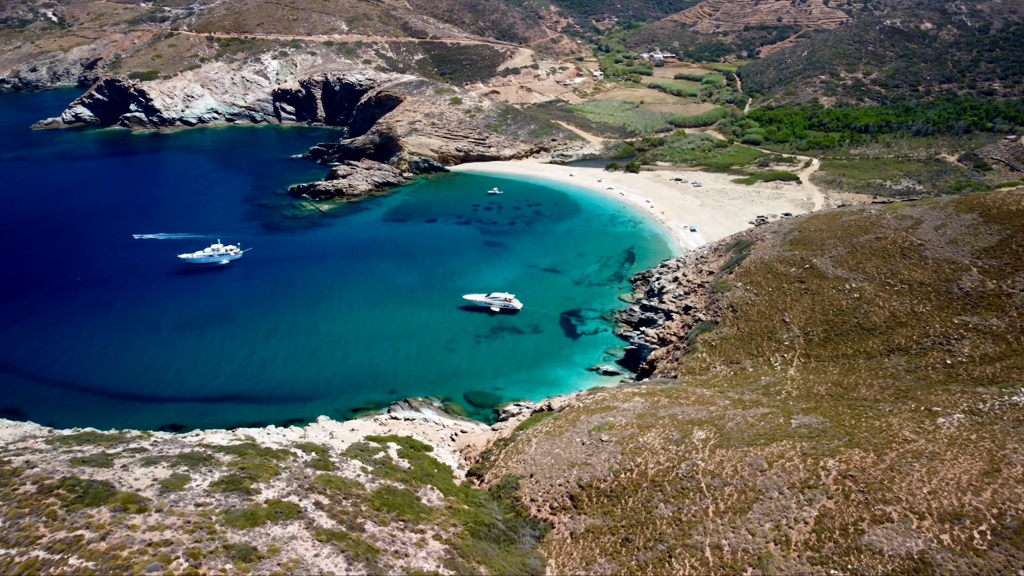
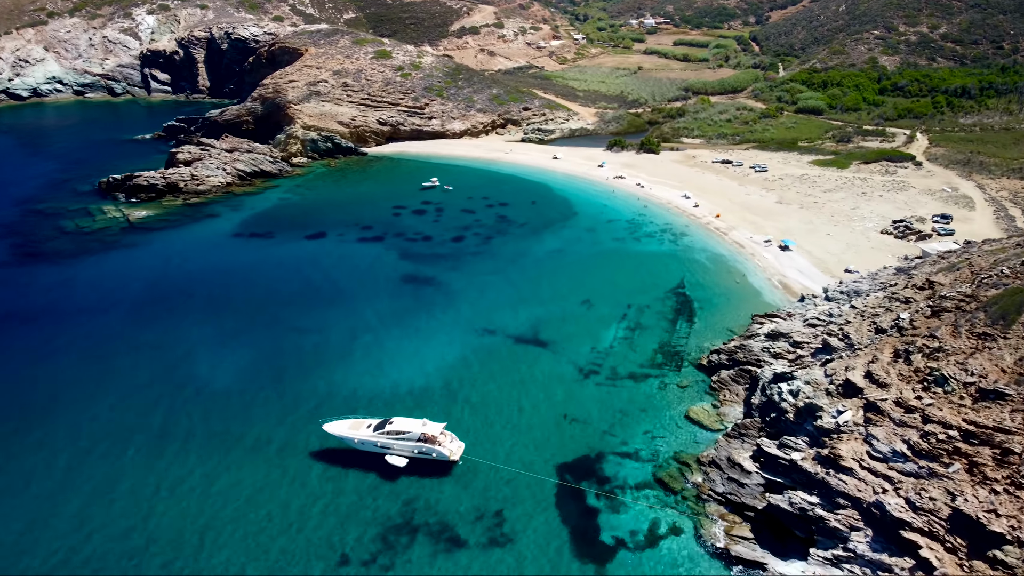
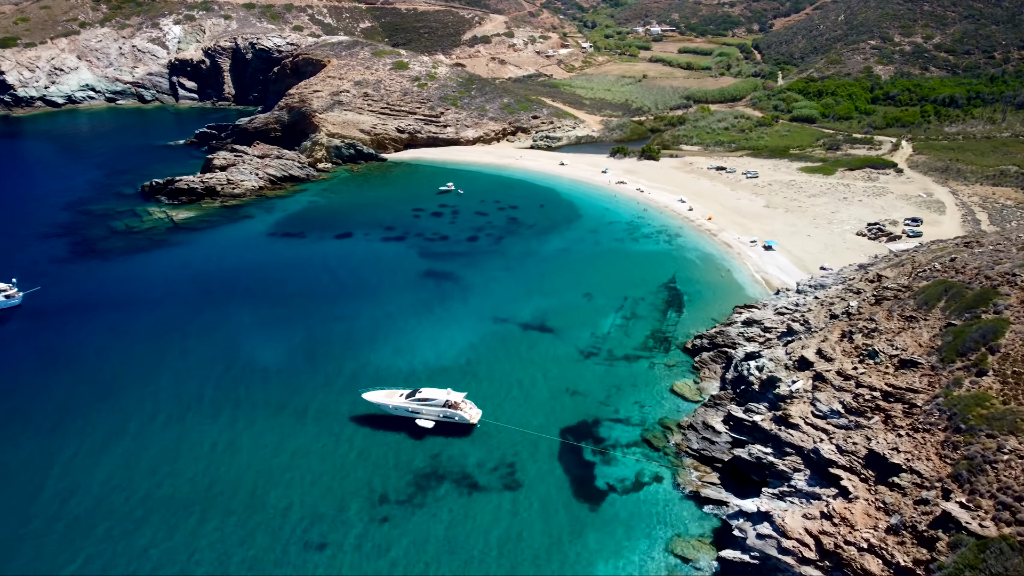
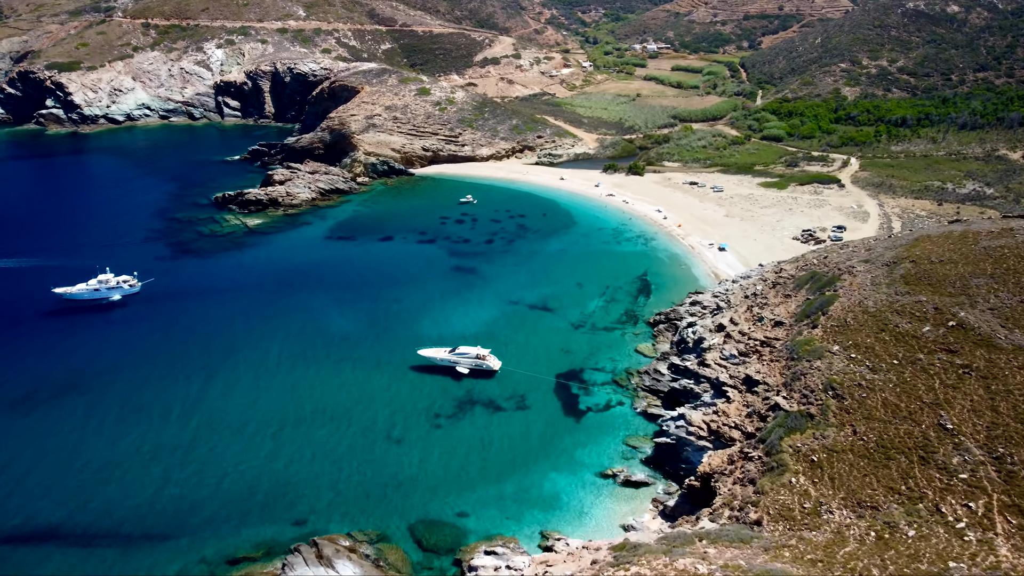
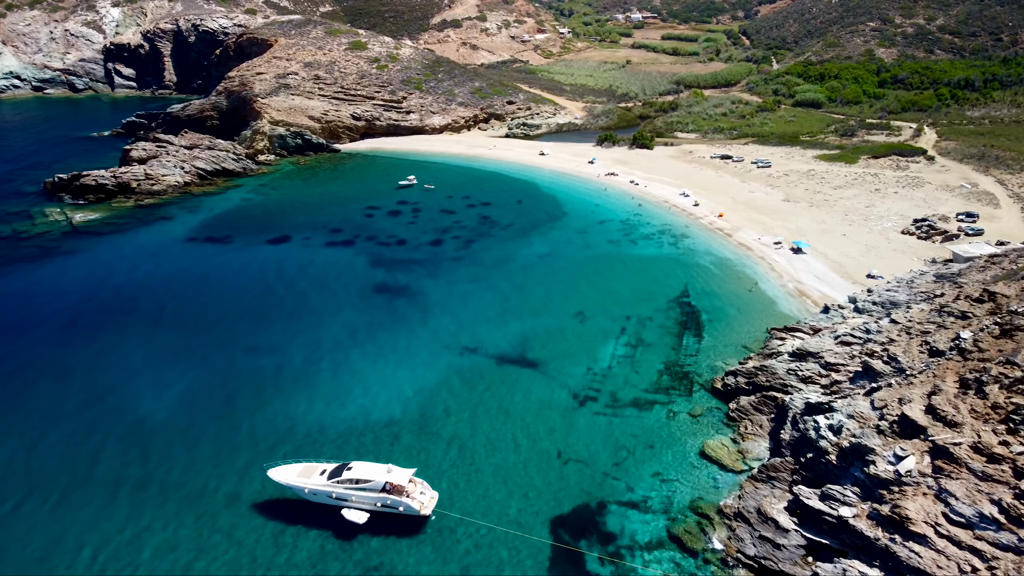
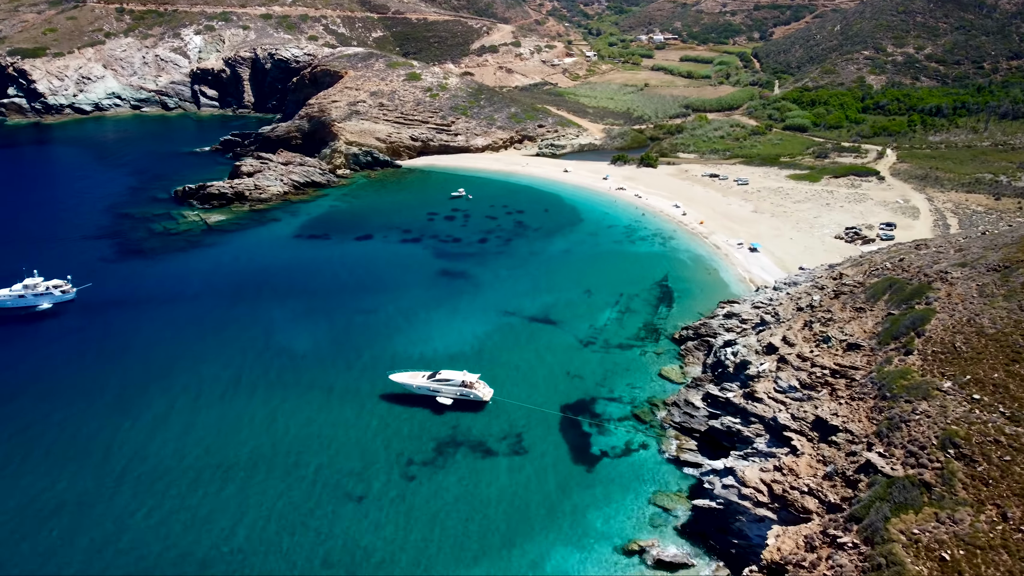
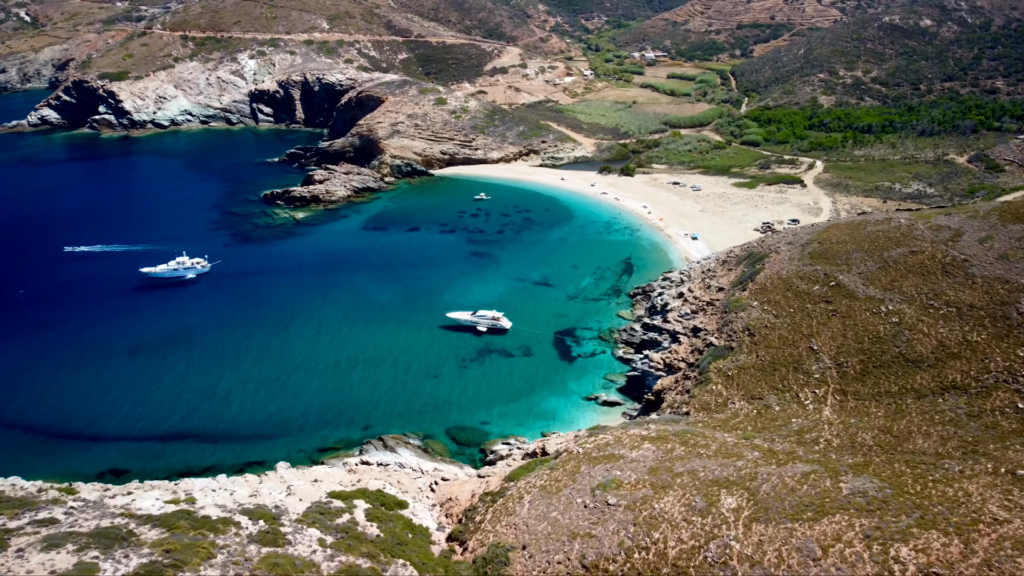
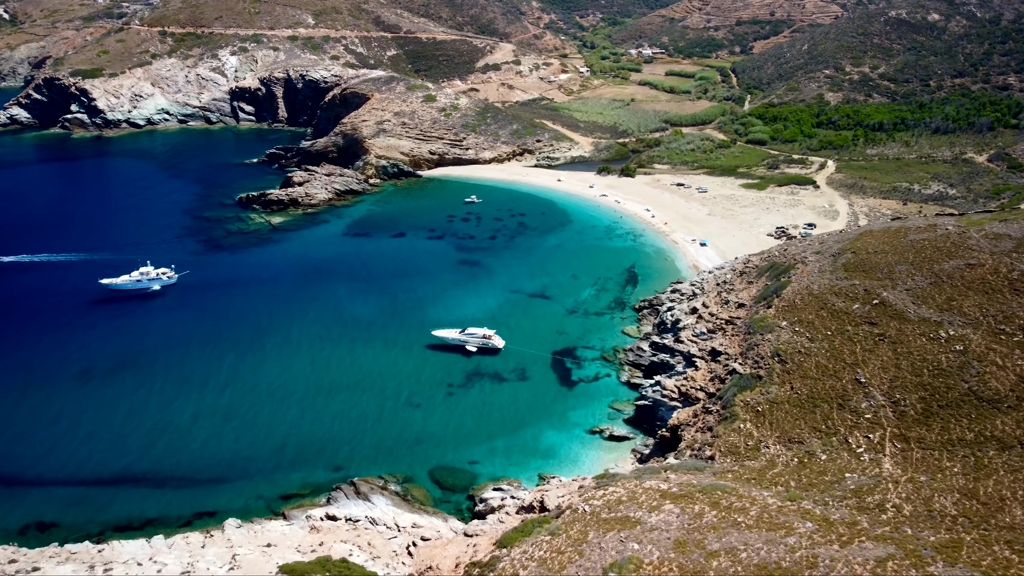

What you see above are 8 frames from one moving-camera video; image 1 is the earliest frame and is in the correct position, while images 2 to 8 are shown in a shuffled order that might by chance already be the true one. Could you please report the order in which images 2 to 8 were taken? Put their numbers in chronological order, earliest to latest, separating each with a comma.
7, 8, 4, 6, 3, 2, 5
